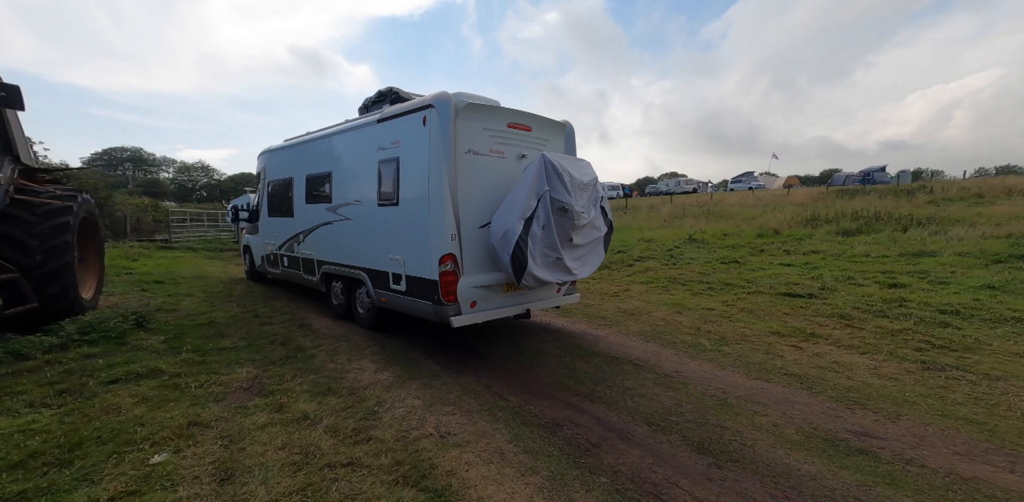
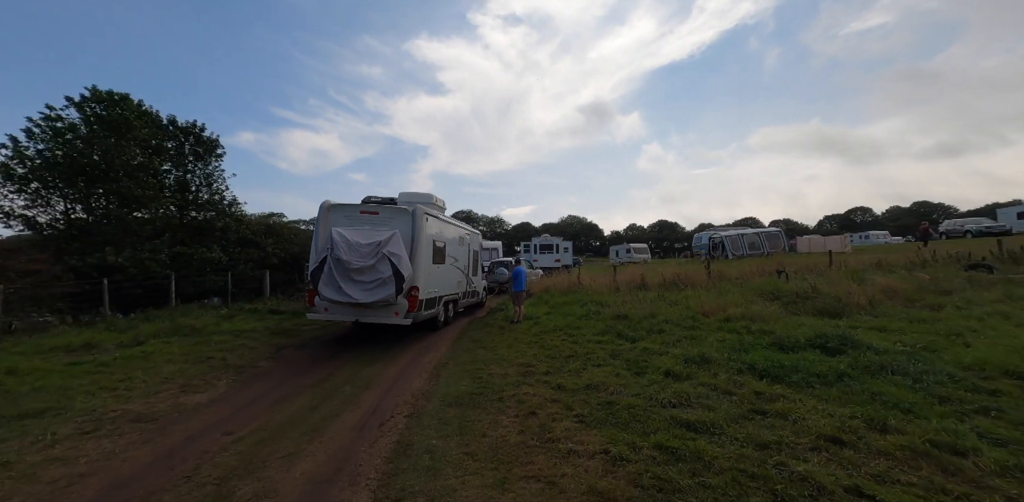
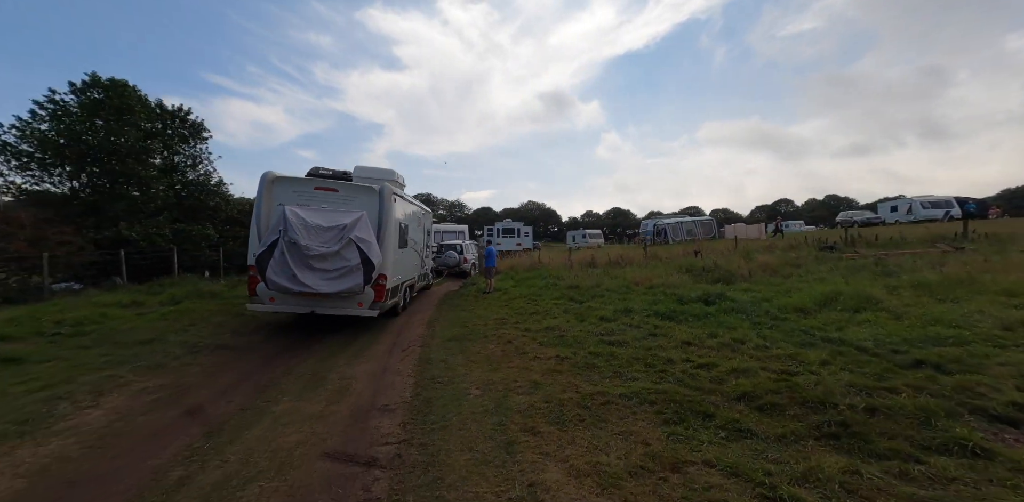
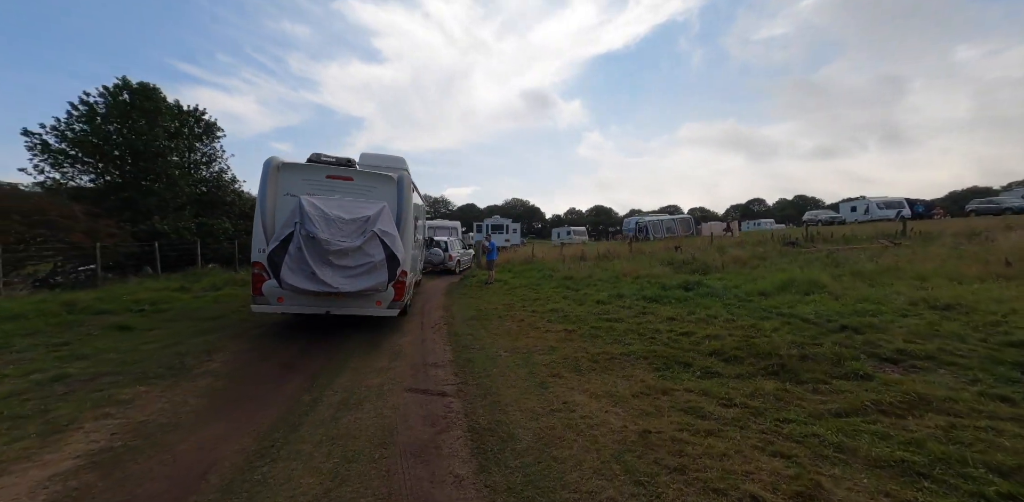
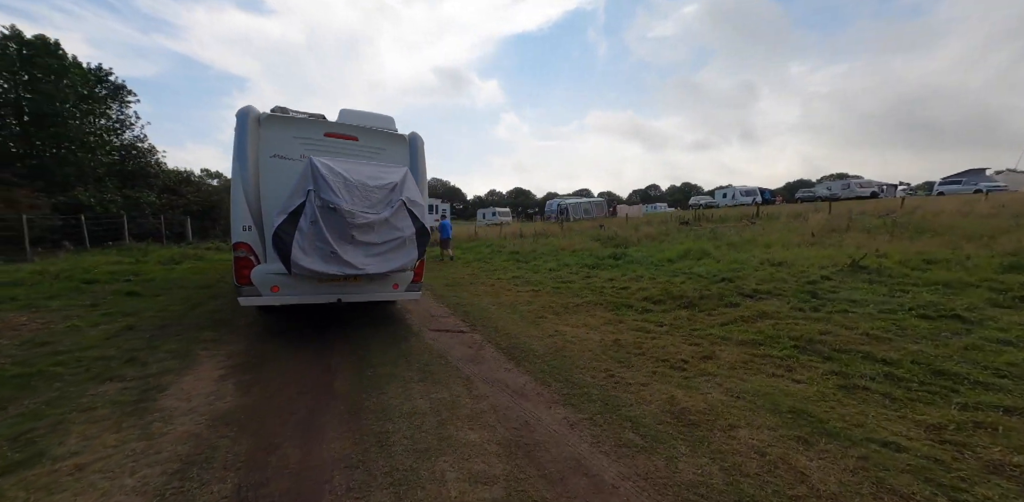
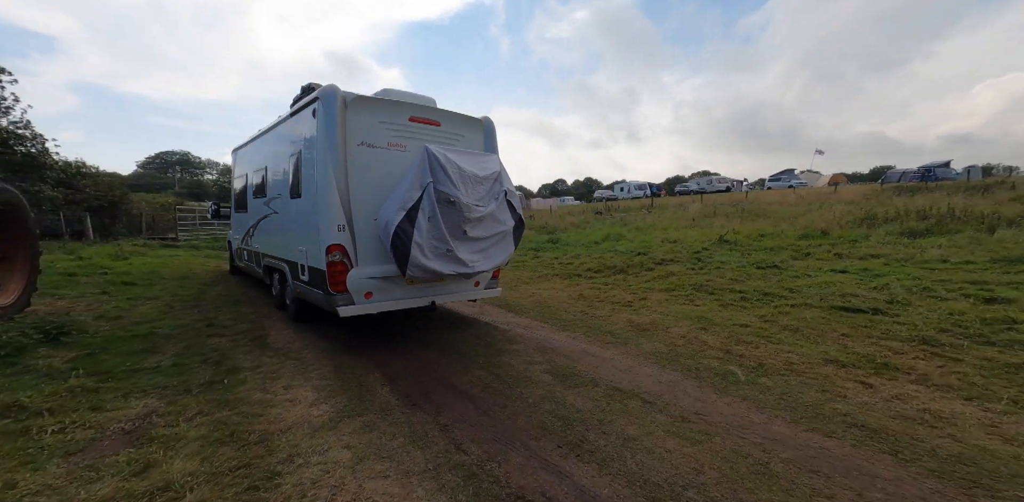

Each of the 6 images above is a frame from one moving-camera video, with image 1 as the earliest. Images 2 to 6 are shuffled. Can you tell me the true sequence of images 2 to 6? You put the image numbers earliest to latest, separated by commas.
6, 5, 4, 3, 2
